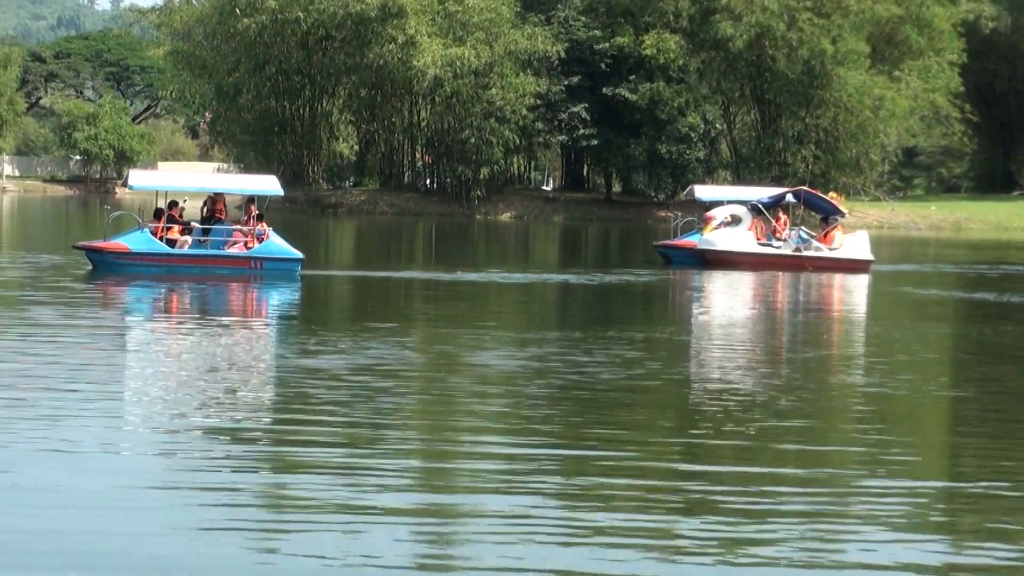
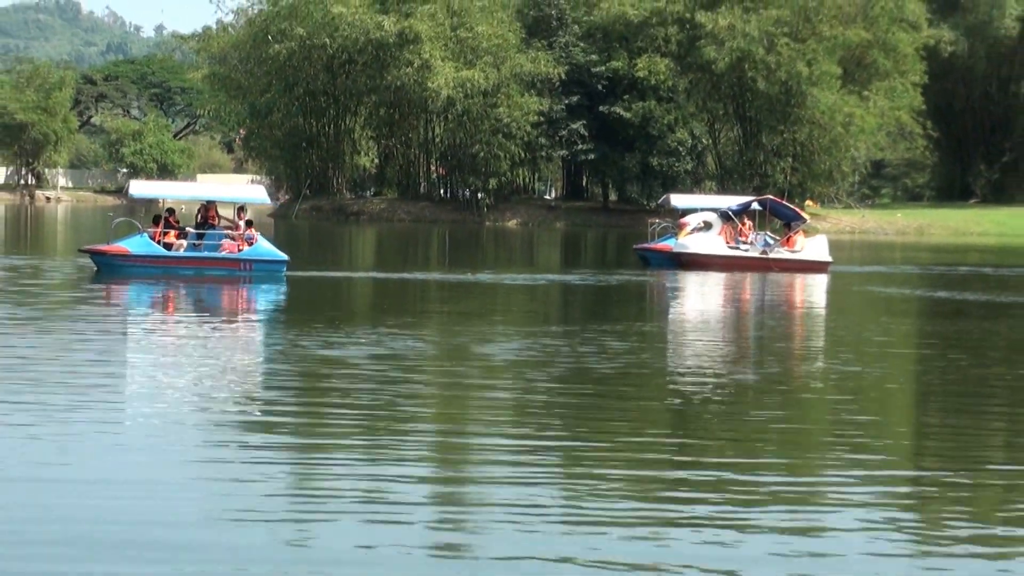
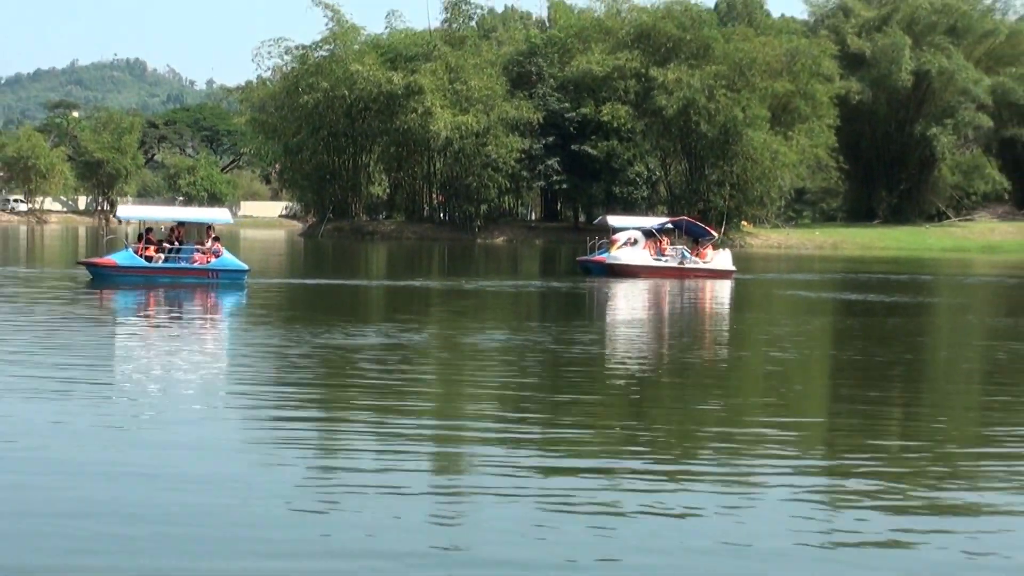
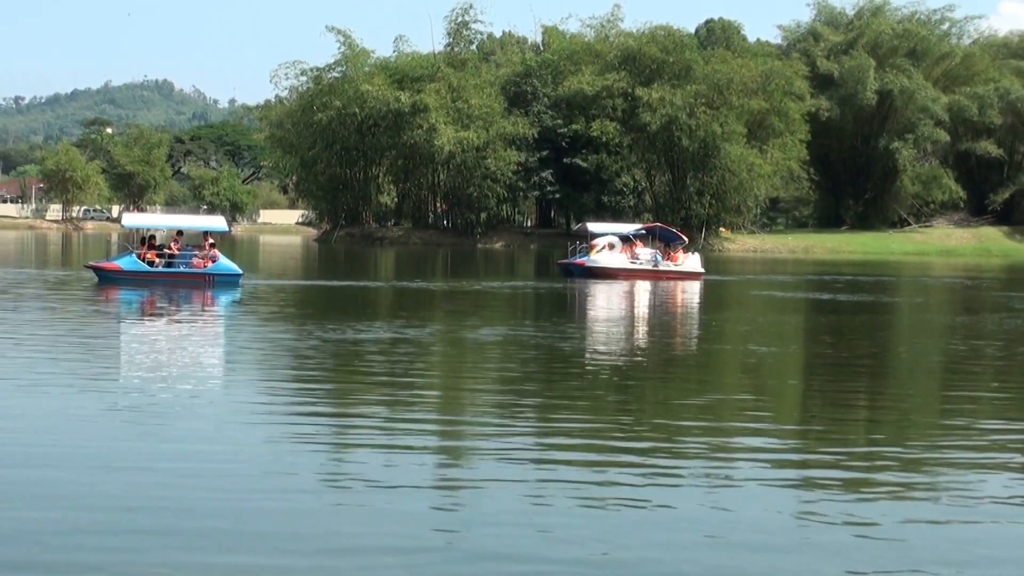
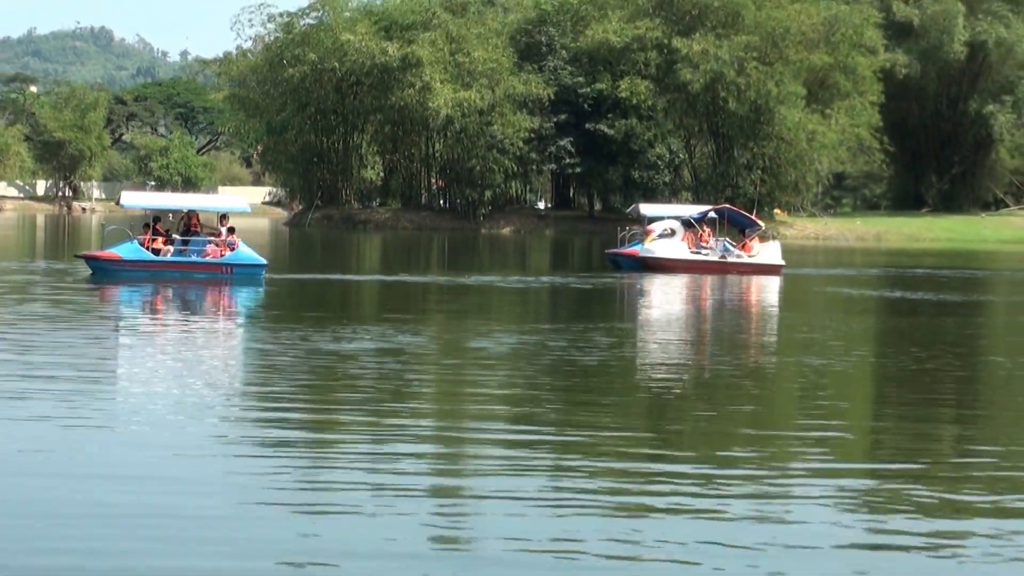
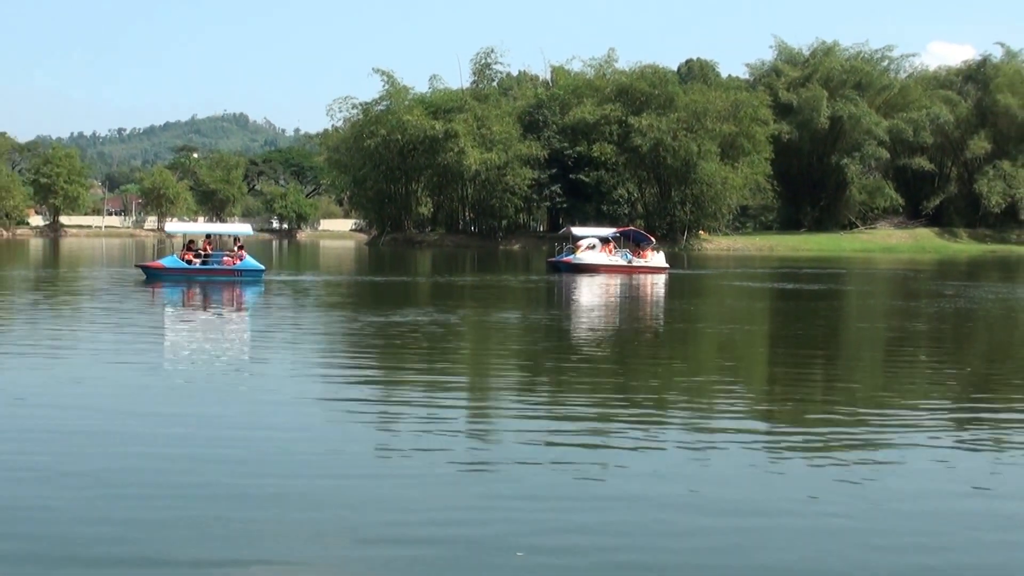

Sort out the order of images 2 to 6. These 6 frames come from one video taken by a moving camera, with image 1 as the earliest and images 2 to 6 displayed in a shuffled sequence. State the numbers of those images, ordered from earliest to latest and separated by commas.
2, 5, 3, 4, 6
